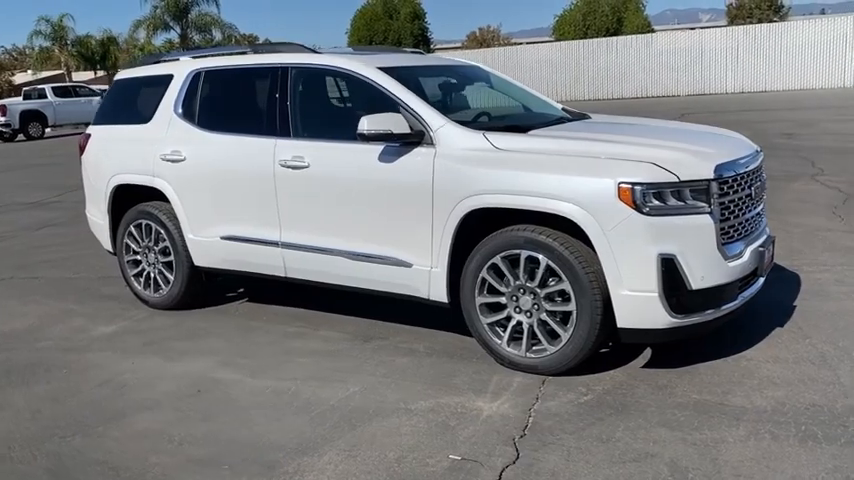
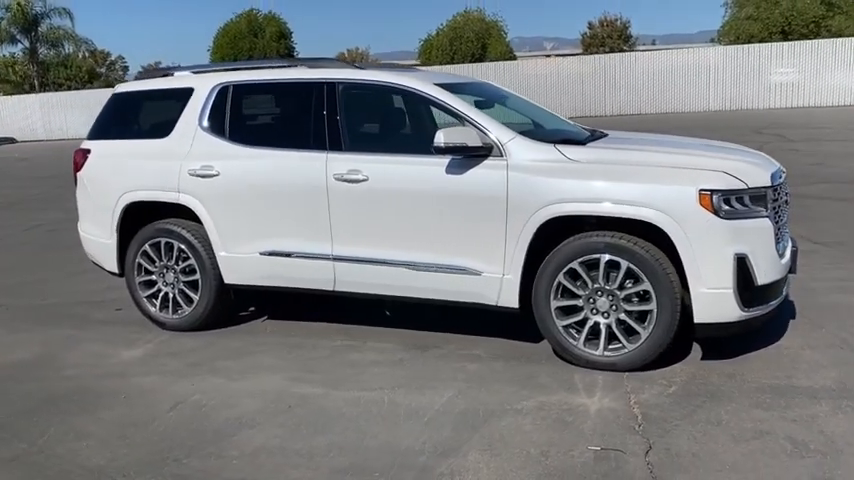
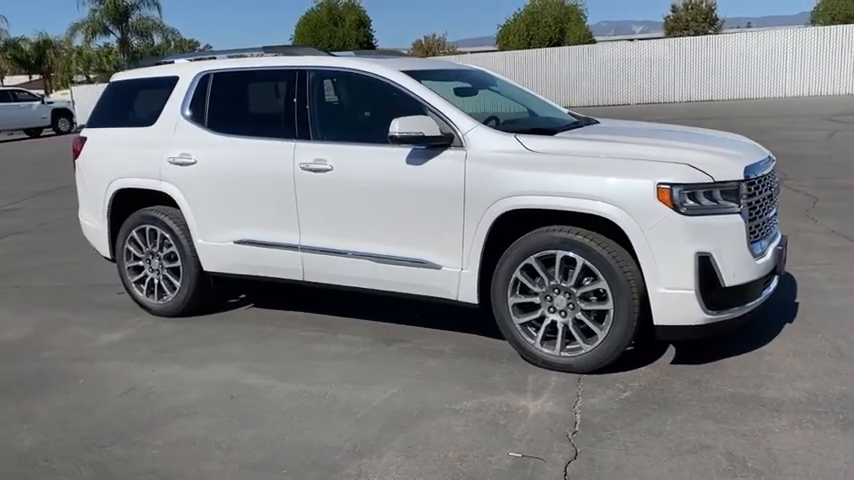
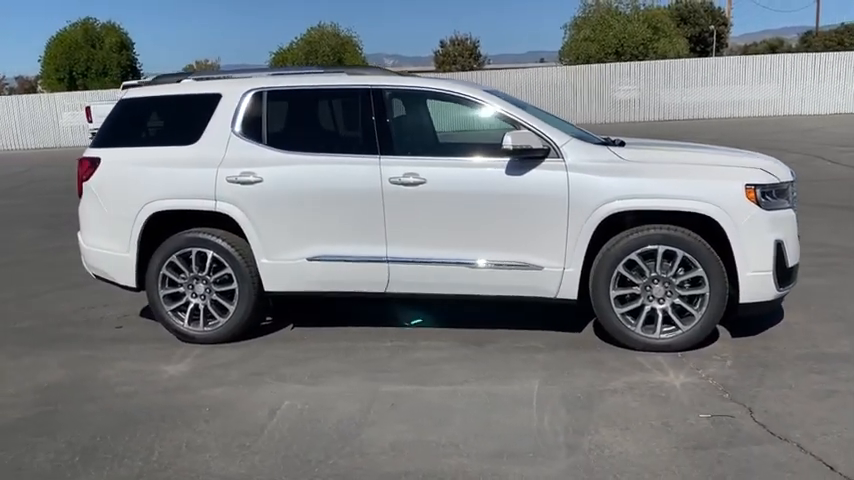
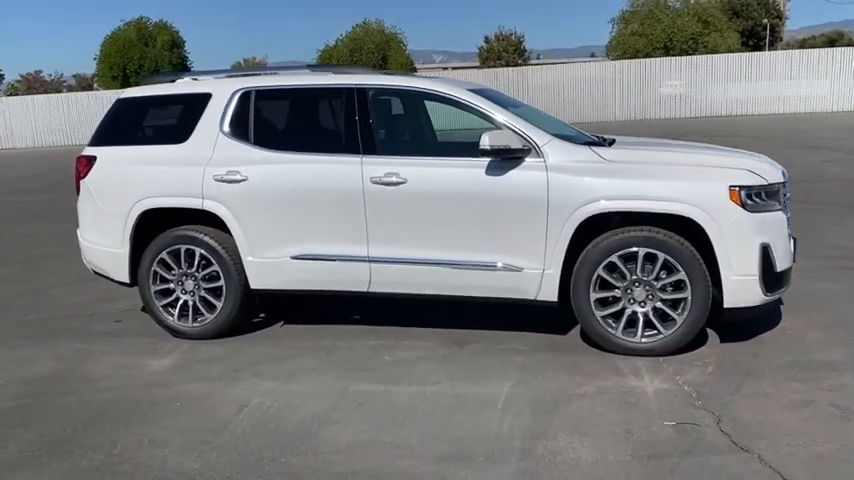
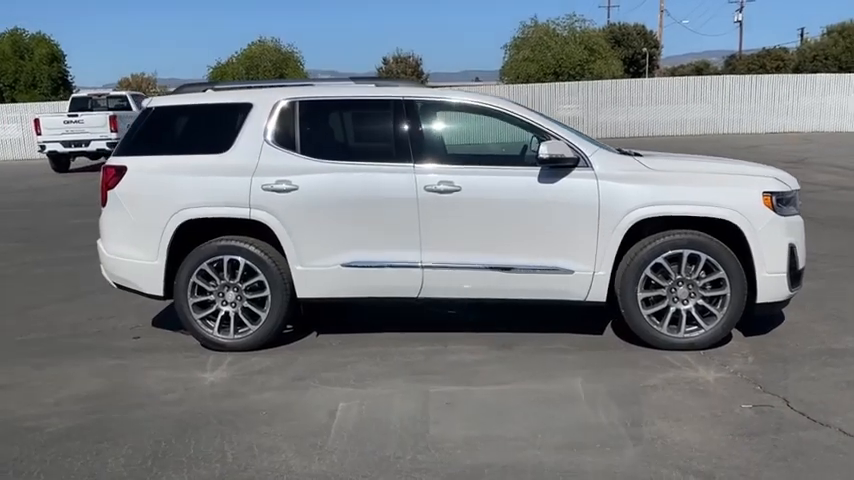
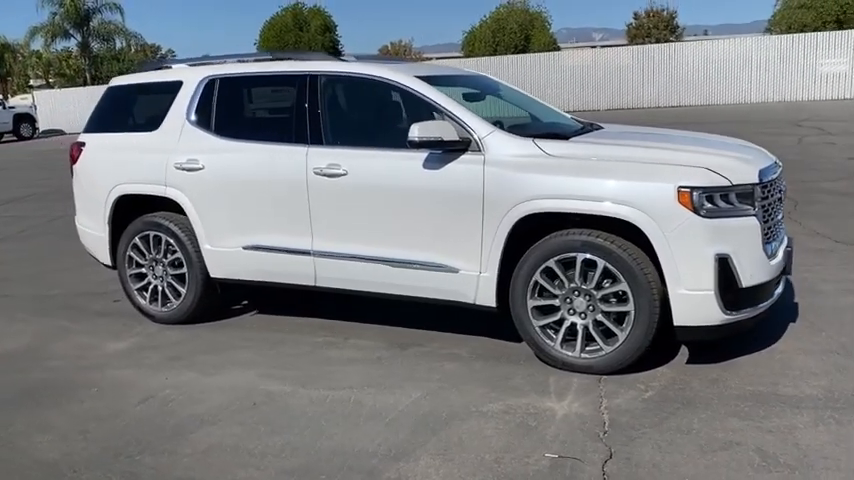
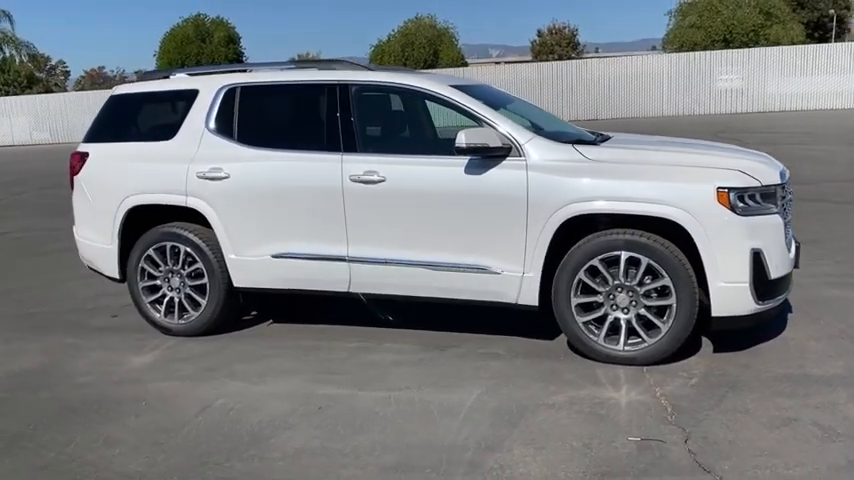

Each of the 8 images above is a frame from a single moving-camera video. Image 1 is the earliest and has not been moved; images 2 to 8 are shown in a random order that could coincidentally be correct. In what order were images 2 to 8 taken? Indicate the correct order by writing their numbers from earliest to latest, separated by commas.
3, 7, 2, 8, 5, 4, 6
